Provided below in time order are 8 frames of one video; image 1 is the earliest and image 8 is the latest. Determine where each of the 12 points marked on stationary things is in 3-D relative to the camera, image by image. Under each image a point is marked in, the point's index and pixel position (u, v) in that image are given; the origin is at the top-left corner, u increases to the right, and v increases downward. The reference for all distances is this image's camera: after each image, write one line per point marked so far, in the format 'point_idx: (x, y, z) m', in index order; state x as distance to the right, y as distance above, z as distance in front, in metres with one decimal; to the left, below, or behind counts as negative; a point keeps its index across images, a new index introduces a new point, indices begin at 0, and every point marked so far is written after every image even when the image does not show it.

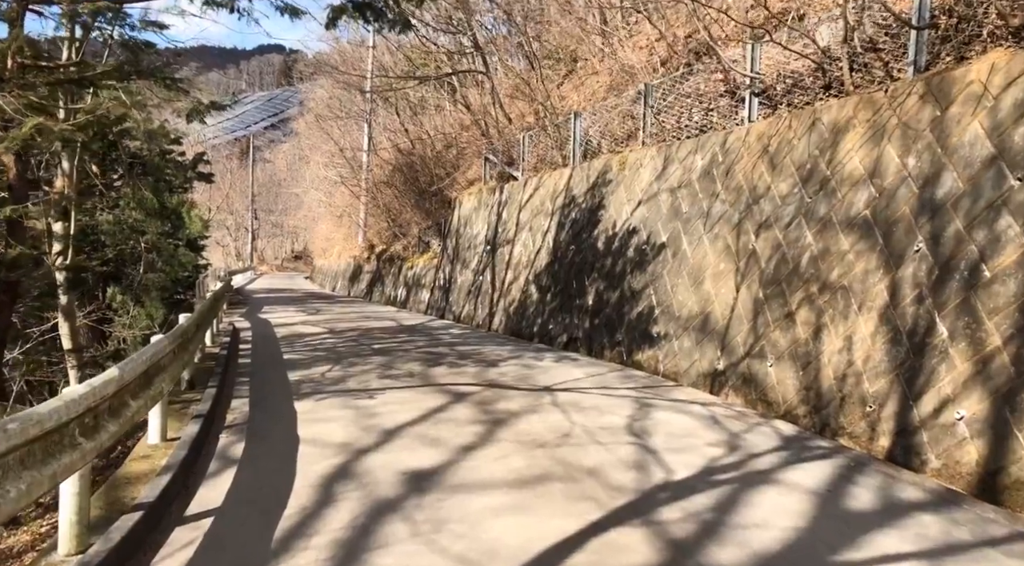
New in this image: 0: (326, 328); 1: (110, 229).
0: (-3.4, -0.8, +14.0) m
1: (-9.5, +1.3, +18.2) m
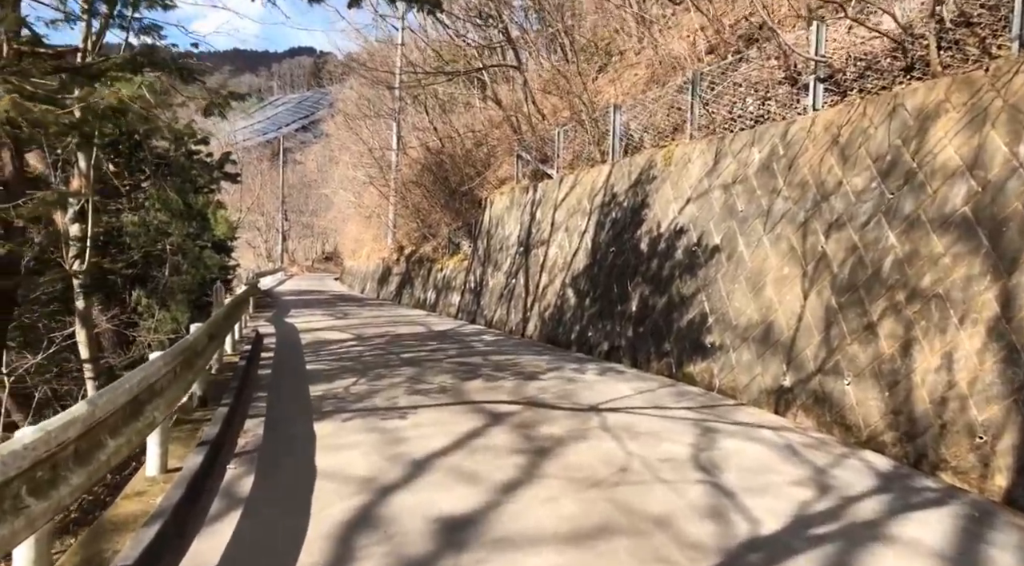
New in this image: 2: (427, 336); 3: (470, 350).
0: (-2.8, -0.9, +13.4) m
1: (-8.7, +1.2, +17.8) m
2: (-1.4, -0.9, +12.6) m
3: (-0.6, -0.9, +10.8) m
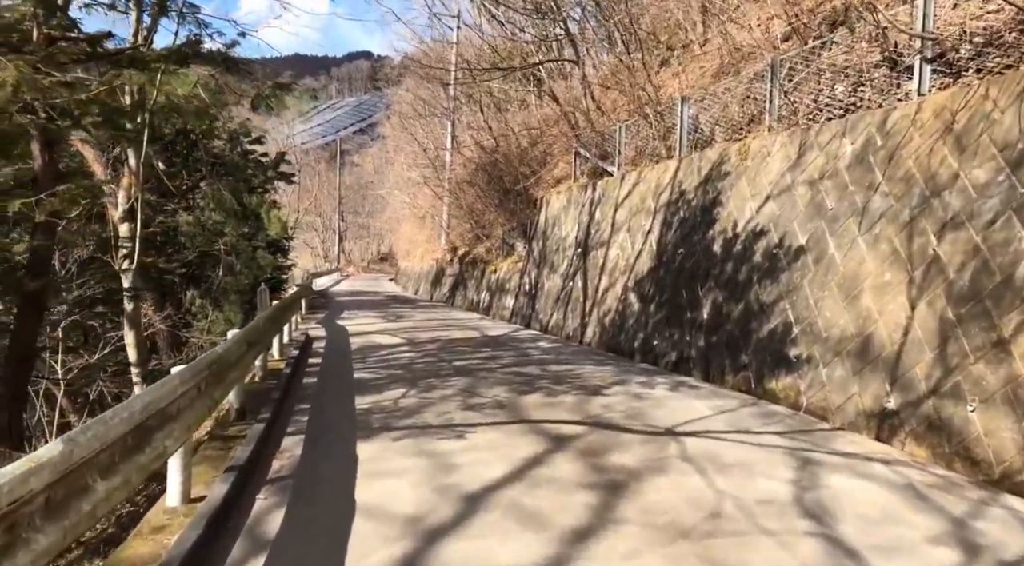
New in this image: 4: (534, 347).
0: (-1.9, -0.9, +12.8) m
1: (-7.4, +1.2, +17.7) m
2: (-0.5, -0.9, +12.0) m
3: (+0.2, -1.0, +10.1) m
4: (+0.3, -1.0, +11.4) m
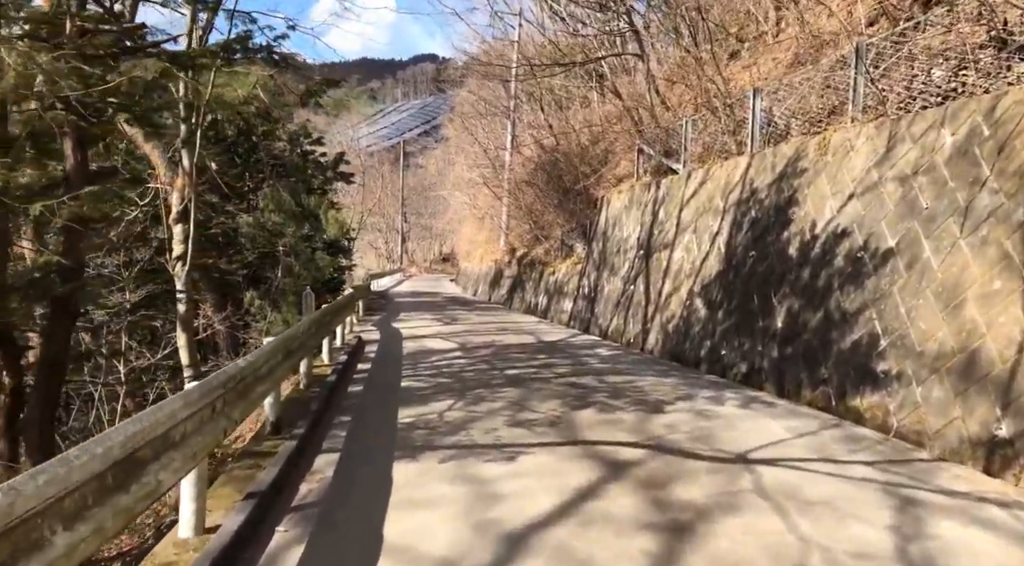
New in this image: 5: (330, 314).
0: (-0.9, -1.0, +12.4) m
1: (-6.1, +1.1, +17.7) m
2: (+0.4, -1.0, +11.5) m
3: (+0.9, -1.0, +9.5) m
4: (+1.1, -1.0, +10.8) m
5: (-2.2, -0.4, +9.4) m
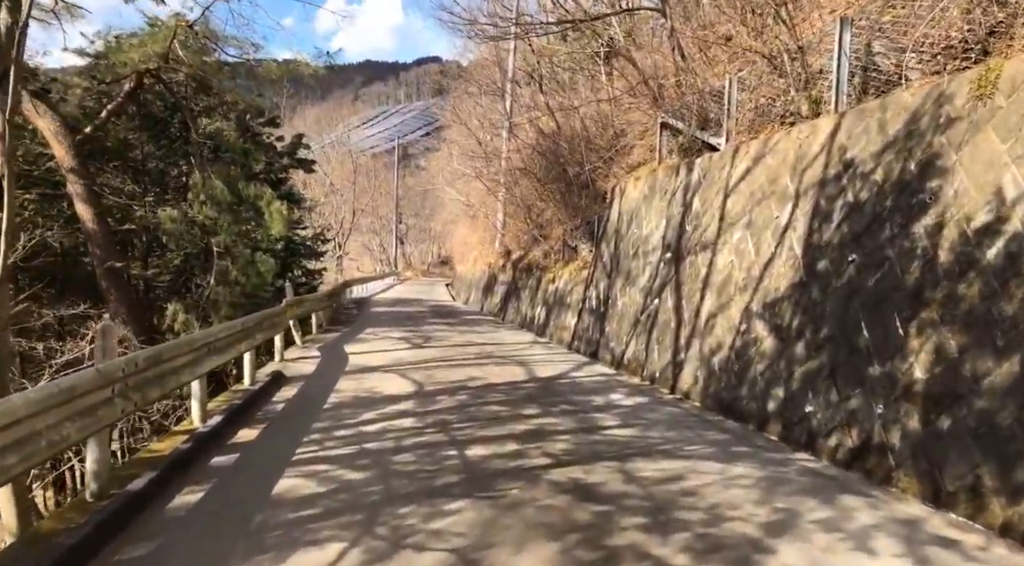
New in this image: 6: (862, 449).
0: (-1.2, -1.1, +8.9) m
1: (-6.3, +1.0, +14.2) m
2: (+0.1, -1.1, +8.0) m
3: (+0.7, -1.2, +6.0) m
4: (+0.9, -1.2, +7.3) m
5: (-2.5, -0.5, +6.0) m
6: (+2.6, -1.2, +5.7) m
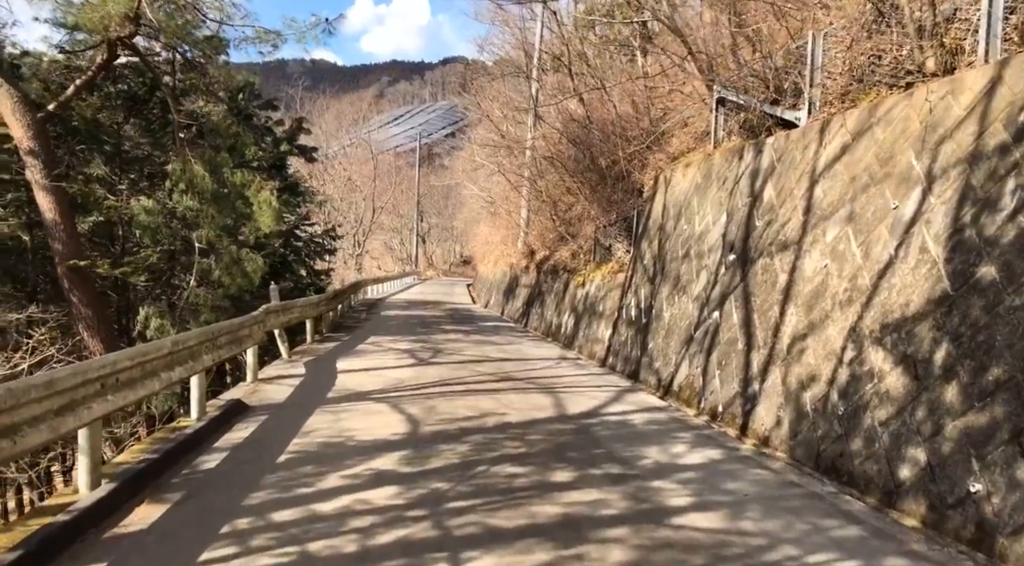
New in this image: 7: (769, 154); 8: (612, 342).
0: (-0.9, -1.2, +6.9) m
1: (-5.9, +1.0, +12.4) m
2: (+0.3, -1.2, +6.0) m
3: (+0.8, -1.3, +4.0) m
4: (+1.1, -1.3, +5.3) m
5: (-2.3, -0.6, +4.0) m
6: (+2.7, -1.3, +3.6) m
7: (+2.9, +1.4, +8.6) m
8: (+1.6, -0.9, +11.7) m
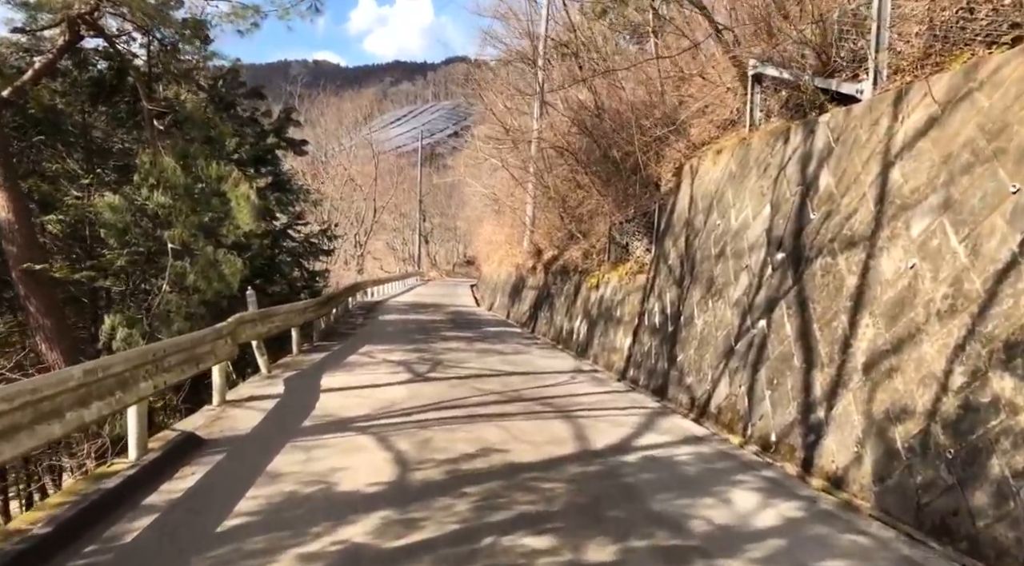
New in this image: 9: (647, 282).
0: (-0.8, -1.2, +5.6) m
1: (-5.8, +0.9, +11.1) m
2: (+0.4, -1.3, +4.7) m
3: (+0.9, -1.3, +2.7) m
4: (+1.2, -1.3, +4.0) m
5: (-2.3, -0.6, +2.8) m
6: (+2.8, -1.4, +2.3) m
7: (+3.0, +1.4, +7.3) m
8: (+1.7, -1.0, +10.4) m
9: (+1.9, 0.0, +10.9) m
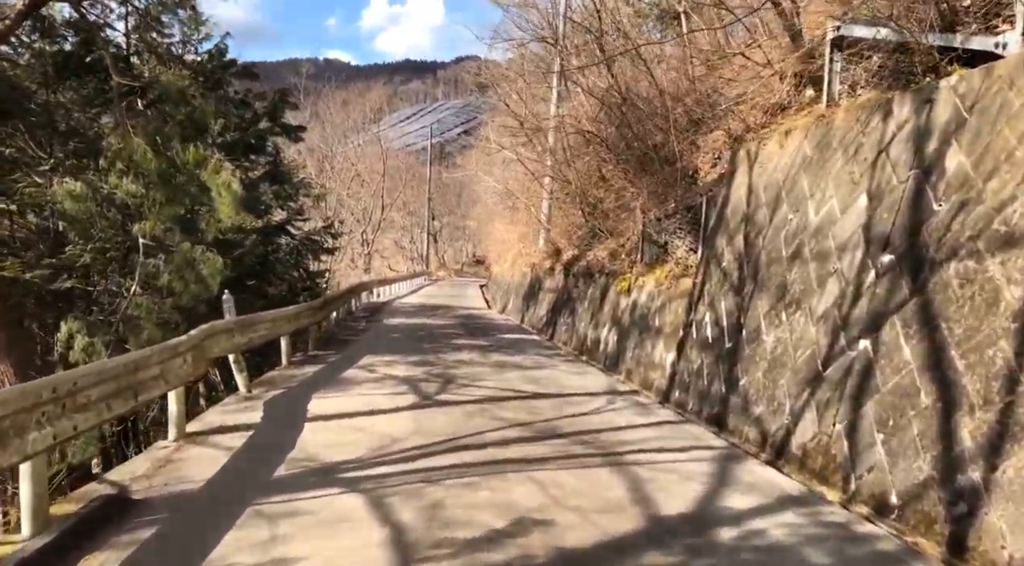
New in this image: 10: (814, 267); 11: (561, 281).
0: (-0.6, -1.3, +4.1) m
1: (-5.5, +0.9, +9.6) m
2: (+0.6, -1.3, +3.1) m
3: (+1.1, -1.4, +1.1) m
4: (+1.4, -1.4, +2.4) m
5: (-2.1, -0.7, +1.2) m
6: (+3.0, -1.4, +0.7) m
7: (+3.2, +1.3, +5.6) m
8: (+2.0, -1.0, +8.8) m
9: (+2.2, -0.1, +9.3) m
10: (+2.7, +0.2, +6.8) m
11: (+1.1, 0.0, +17.9) m
